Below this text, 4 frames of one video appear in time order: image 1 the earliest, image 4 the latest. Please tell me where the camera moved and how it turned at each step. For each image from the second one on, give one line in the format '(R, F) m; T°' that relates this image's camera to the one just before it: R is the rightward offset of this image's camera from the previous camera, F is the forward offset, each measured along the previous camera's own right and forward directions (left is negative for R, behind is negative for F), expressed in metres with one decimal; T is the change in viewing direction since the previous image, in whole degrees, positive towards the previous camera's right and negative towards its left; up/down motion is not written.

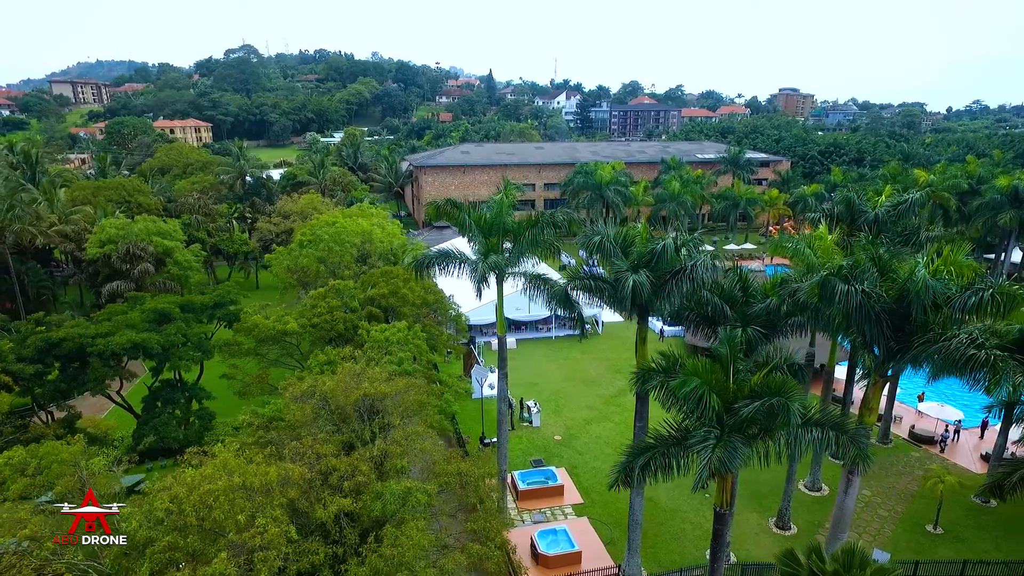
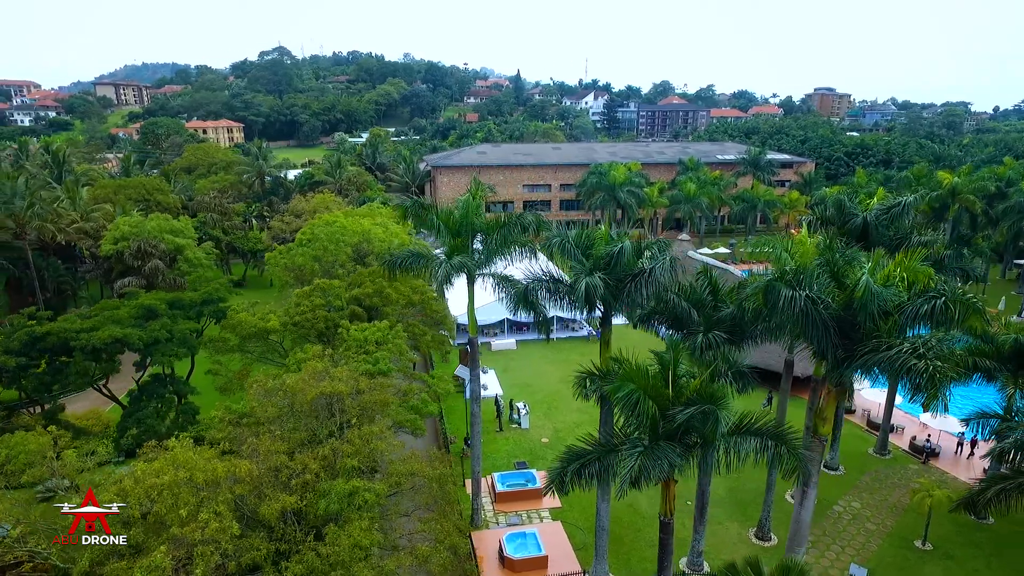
(+1.5, +0.1) m; -3°
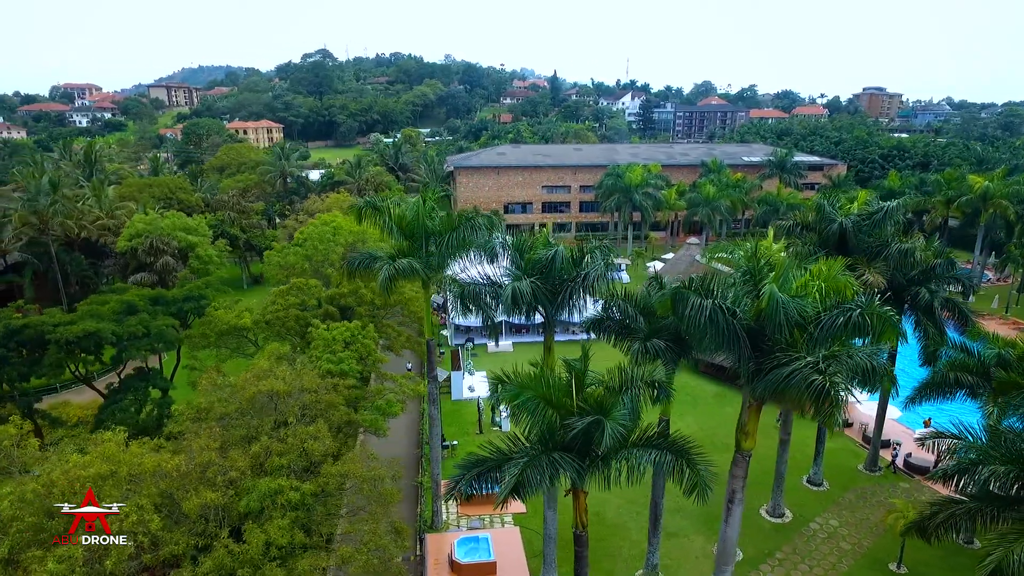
(+2.2, +0.2) m; -3°
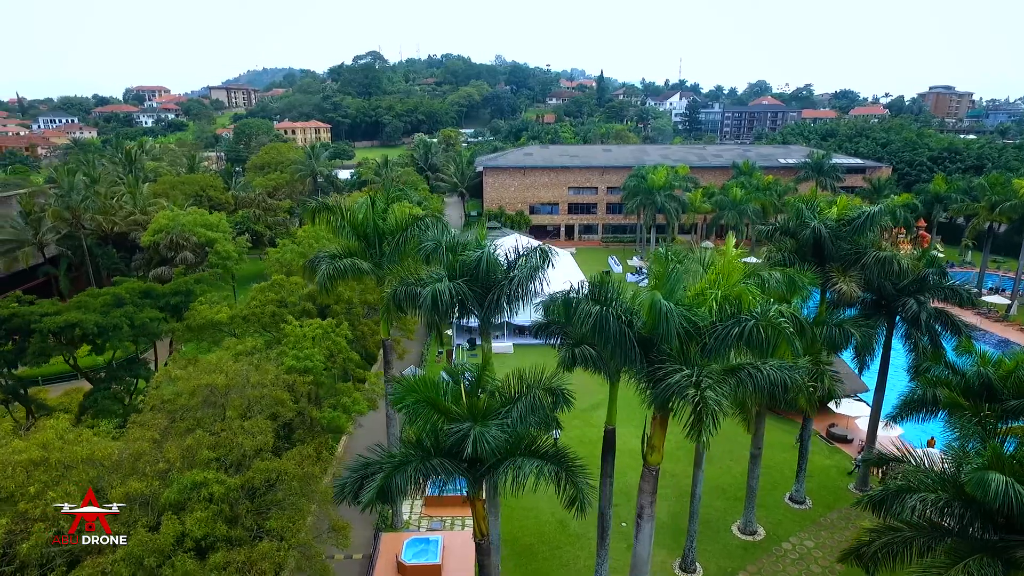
(+2.4, +0.3) m; -4°
